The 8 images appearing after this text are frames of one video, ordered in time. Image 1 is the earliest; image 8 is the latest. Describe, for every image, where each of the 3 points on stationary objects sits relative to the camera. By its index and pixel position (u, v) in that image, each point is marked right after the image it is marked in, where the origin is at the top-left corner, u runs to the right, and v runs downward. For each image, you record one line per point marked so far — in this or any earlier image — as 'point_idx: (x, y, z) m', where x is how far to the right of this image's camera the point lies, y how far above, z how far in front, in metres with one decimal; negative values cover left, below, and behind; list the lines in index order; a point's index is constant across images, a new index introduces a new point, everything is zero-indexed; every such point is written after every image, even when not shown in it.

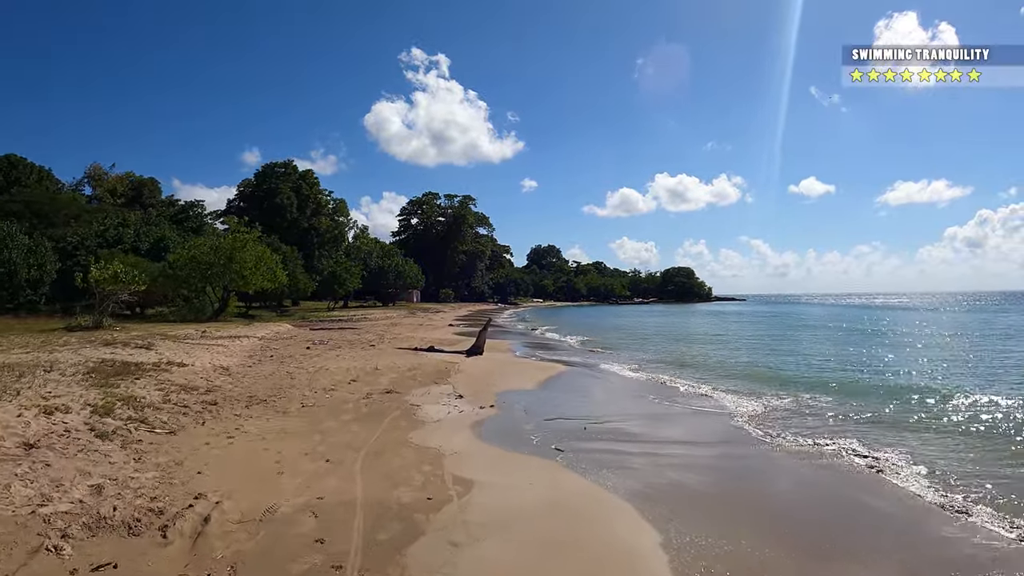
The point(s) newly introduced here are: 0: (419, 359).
0: (-3.3, -2.5, +19.7) m
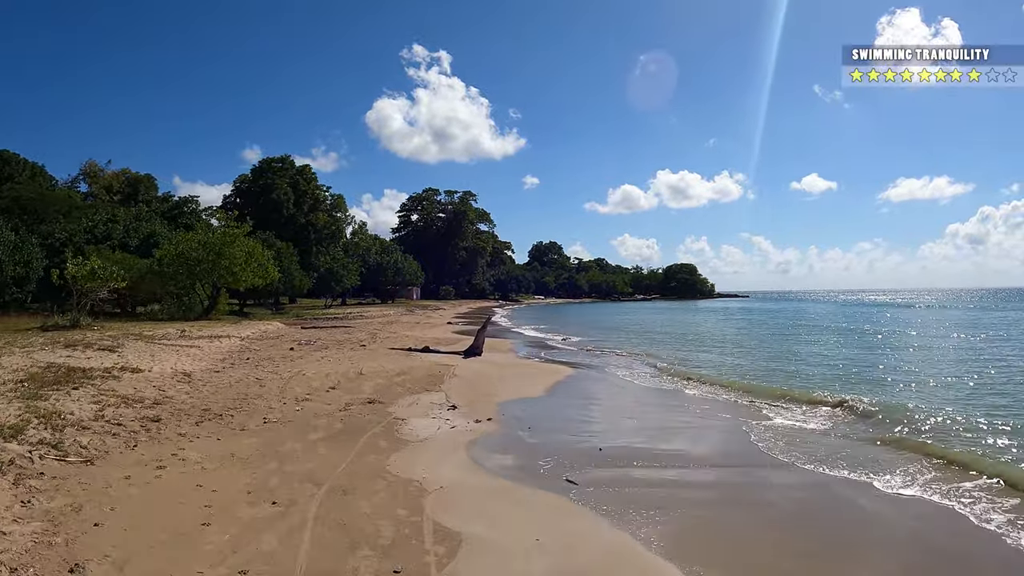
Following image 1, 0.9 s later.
0: (-3.2, -2.4, +17.8) m
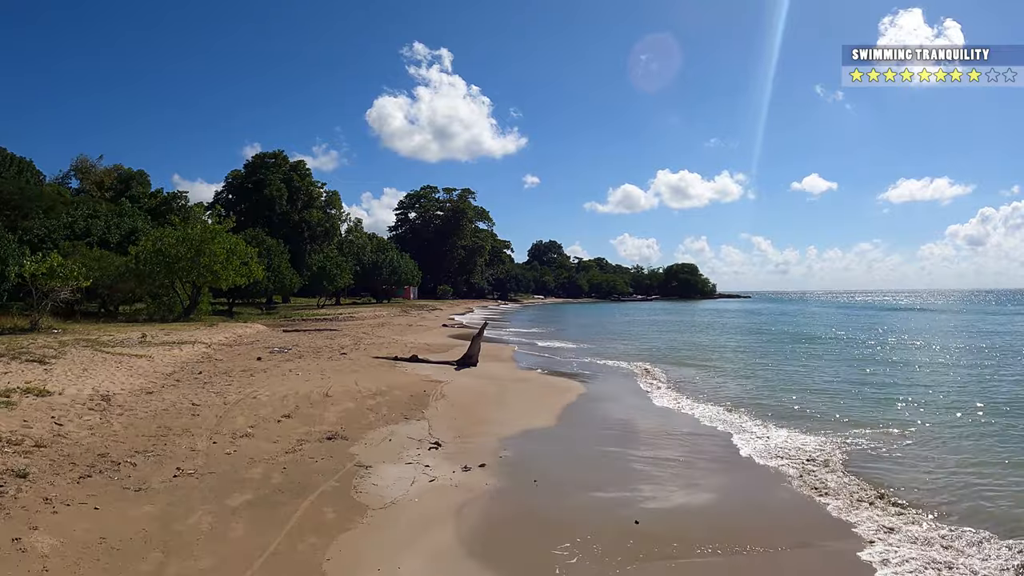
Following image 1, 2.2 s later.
0: (-3.2, -2.4, +15.2) m
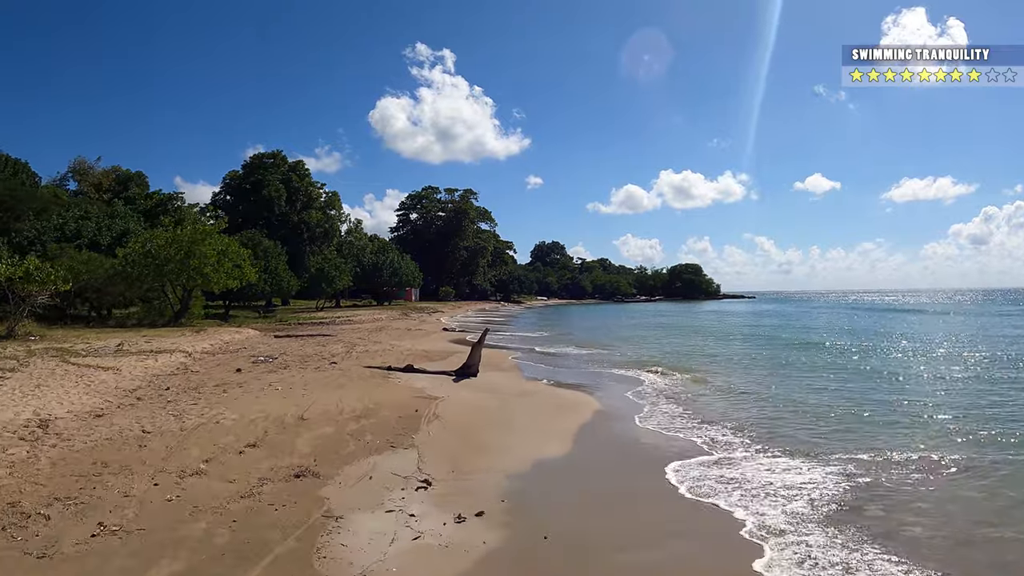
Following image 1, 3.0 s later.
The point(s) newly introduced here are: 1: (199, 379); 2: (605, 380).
0: (-3.2, -2.5, +13.5) m
1: (-8.7, -2.5, +15.4) m
2: (+3.3, -3.2, +19.5) m
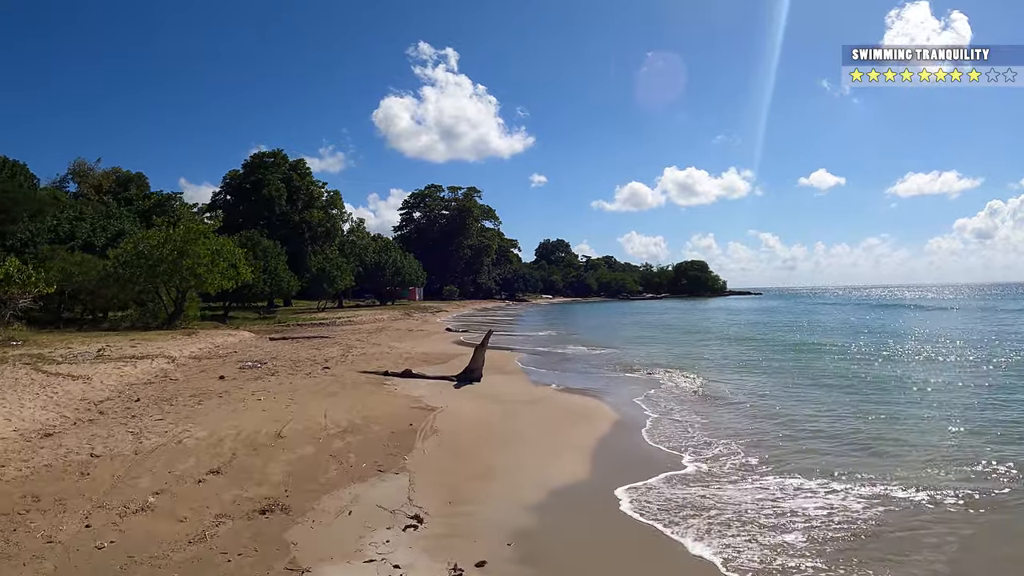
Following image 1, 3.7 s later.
0: (-3.0, -2.5, +12.2) m
1: (-8.6, -2.5, +14.1) m
2: (+3.5, -3.1, +18.1) m
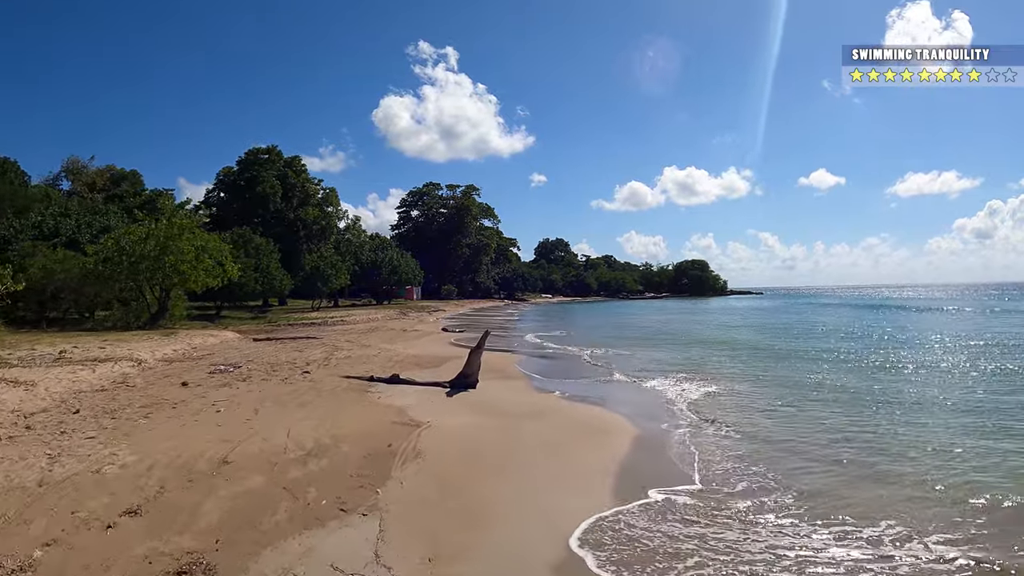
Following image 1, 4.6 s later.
0: (-3.0, -2.4, +10.5) m
1: (-8.6, -2.4, +12.4) m
2: (+3.5, -3.0, +16.4) m
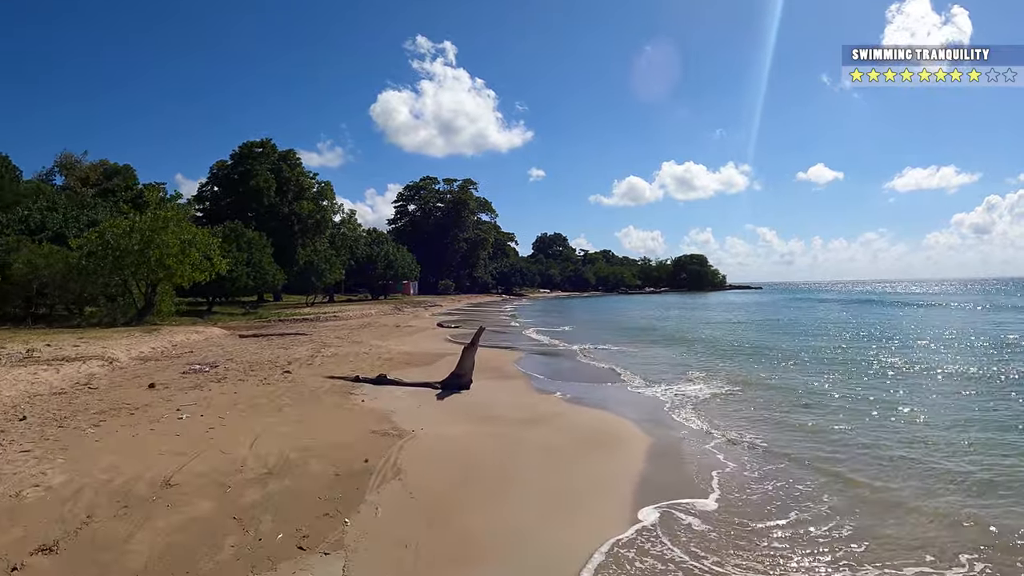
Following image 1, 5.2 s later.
0: (-3.1, -2.3, +9.4) m
1: (-8.7, -2.3, +11.3) m
2: (+3.4, -2.8, +15.3) m
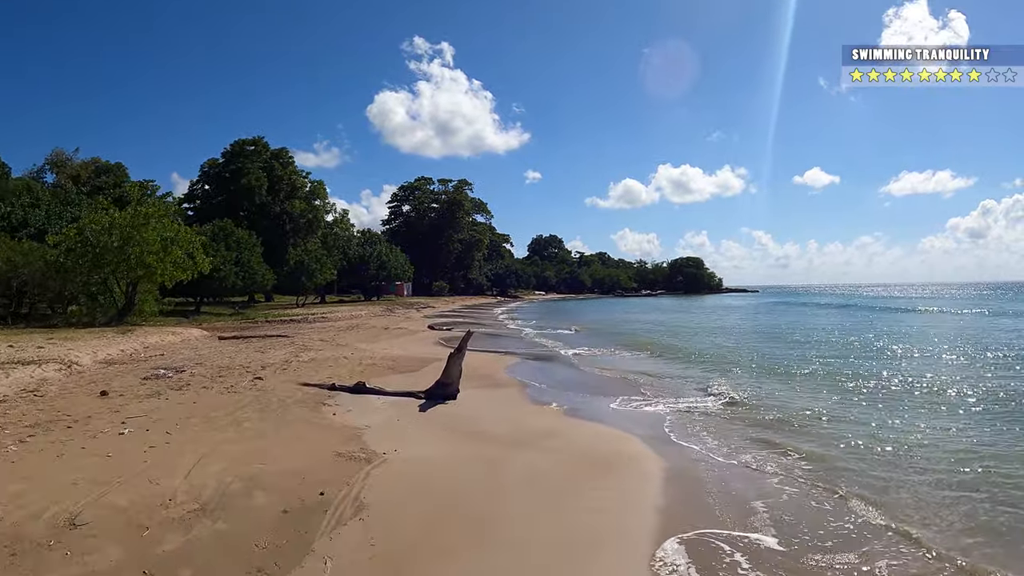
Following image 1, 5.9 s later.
0: (-3.3, -2.3, +8.2) m
1: (-8.9, -2.2, +10.1) m
2: (+3.1, -2.9, +14.2) m
